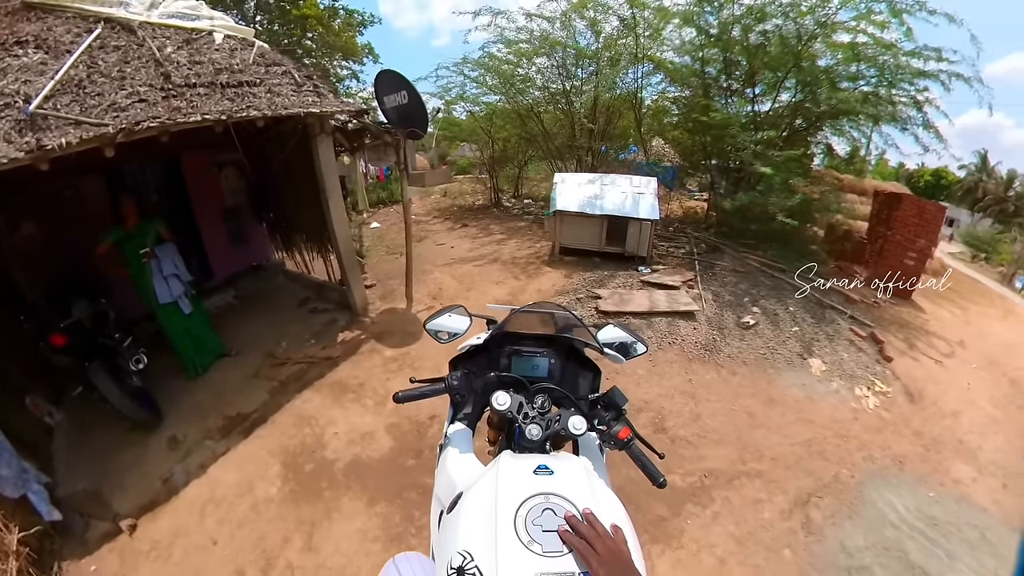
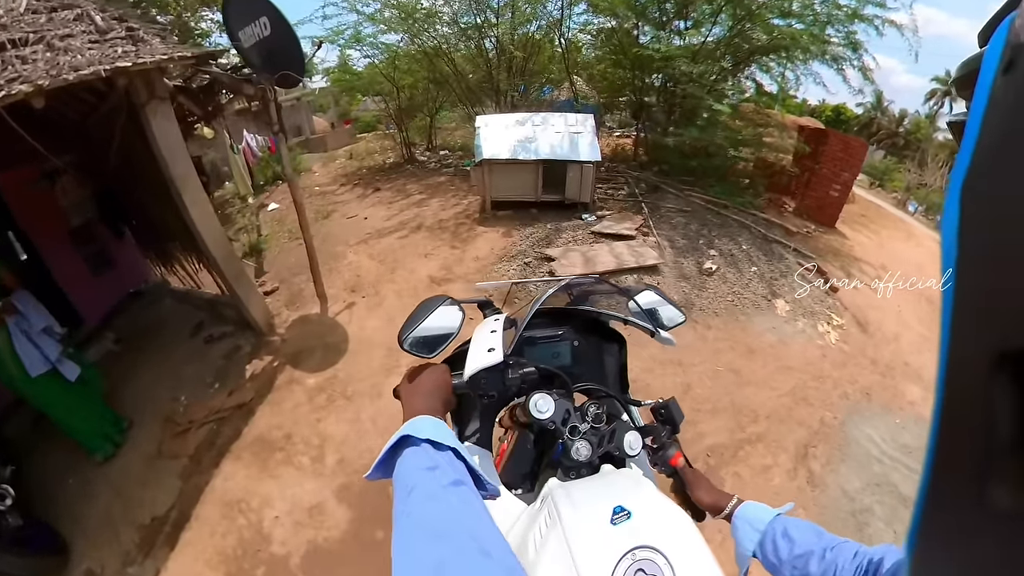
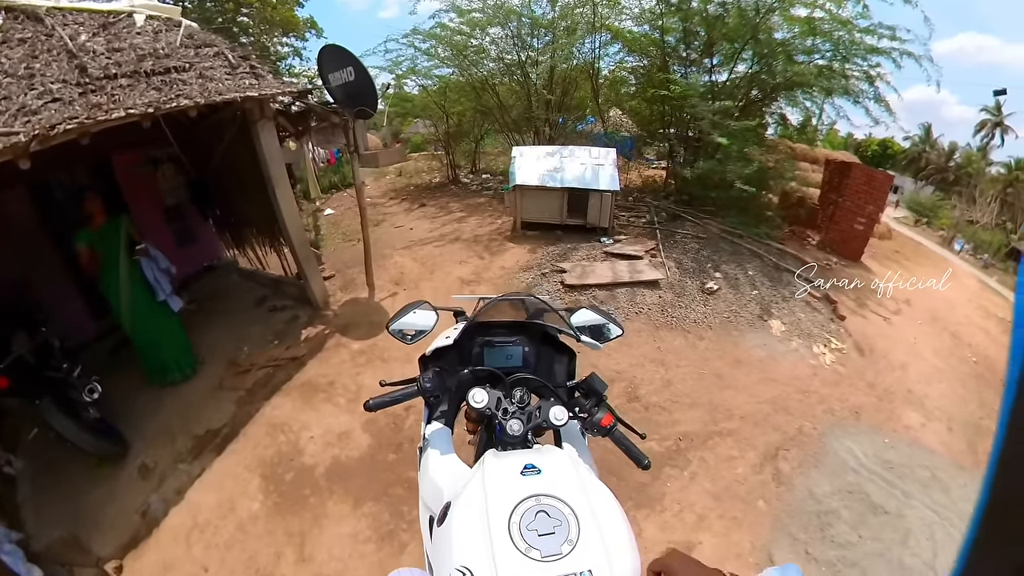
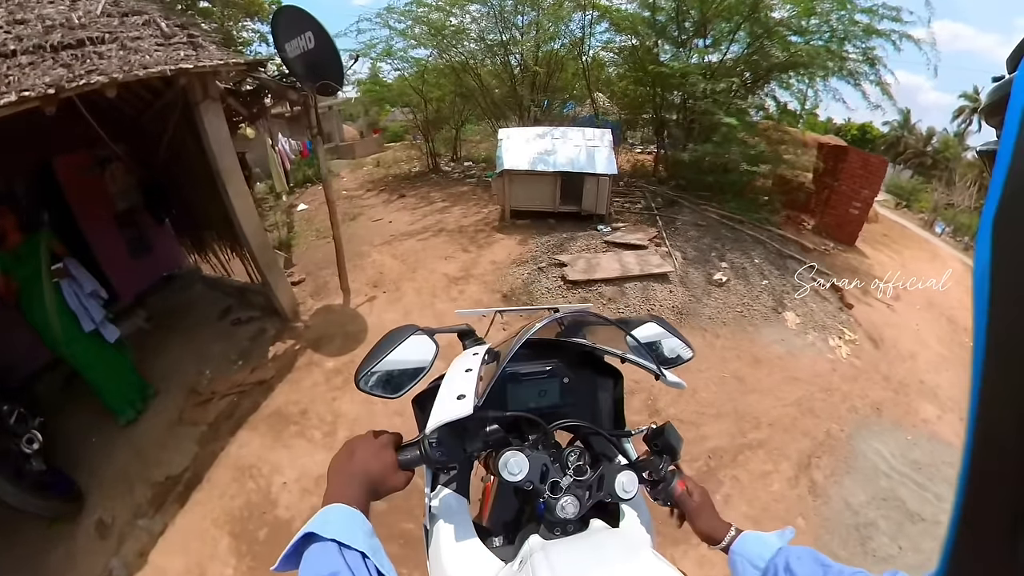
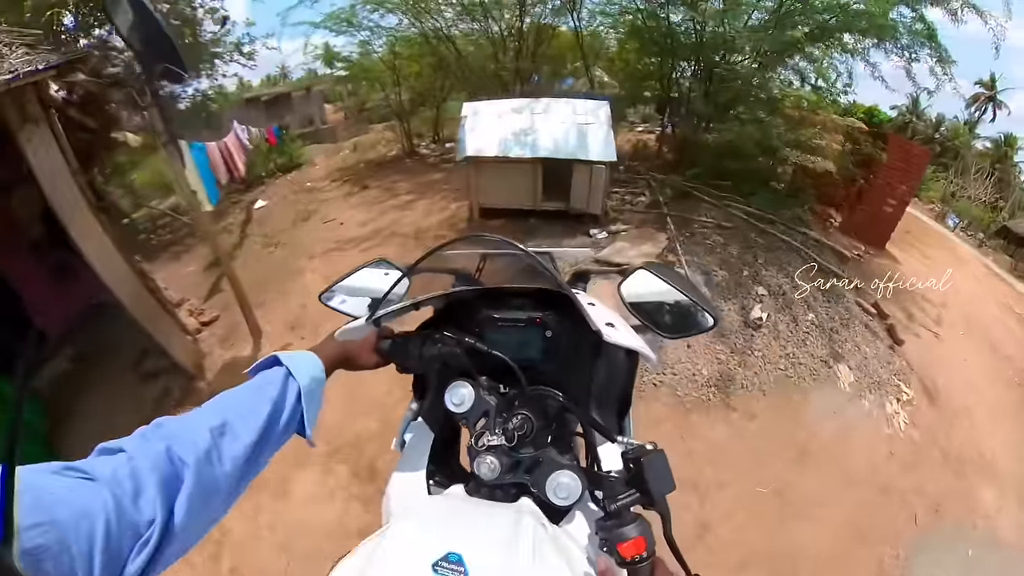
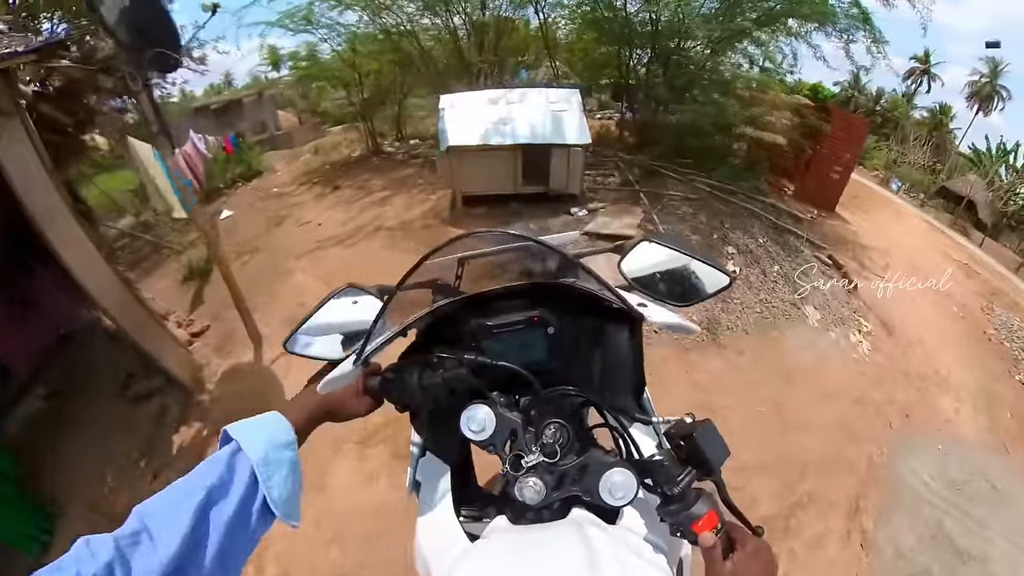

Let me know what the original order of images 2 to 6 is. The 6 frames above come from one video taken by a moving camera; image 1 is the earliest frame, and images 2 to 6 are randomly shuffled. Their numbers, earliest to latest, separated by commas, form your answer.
3, 4, 2, 6, 5
